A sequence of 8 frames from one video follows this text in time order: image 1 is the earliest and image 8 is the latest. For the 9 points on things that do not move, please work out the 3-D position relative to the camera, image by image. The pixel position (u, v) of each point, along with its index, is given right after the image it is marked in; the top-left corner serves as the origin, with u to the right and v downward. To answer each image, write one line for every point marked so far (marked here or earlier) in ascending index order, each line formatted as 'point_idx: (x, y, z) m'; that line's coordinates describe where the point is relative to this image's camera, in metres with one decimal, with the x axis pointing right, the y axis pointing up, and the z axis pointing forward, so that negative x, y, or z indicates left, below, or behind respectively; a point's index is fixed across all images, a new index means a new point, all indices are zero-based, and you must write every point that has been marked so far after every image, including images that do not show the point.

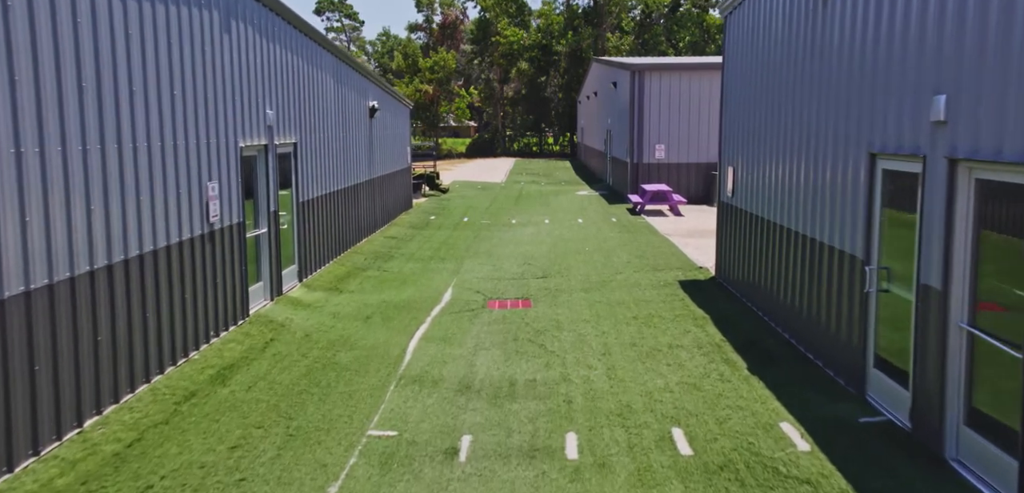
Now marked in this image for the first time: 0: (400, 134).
0: (-2.7, +2.6, +16.8) m
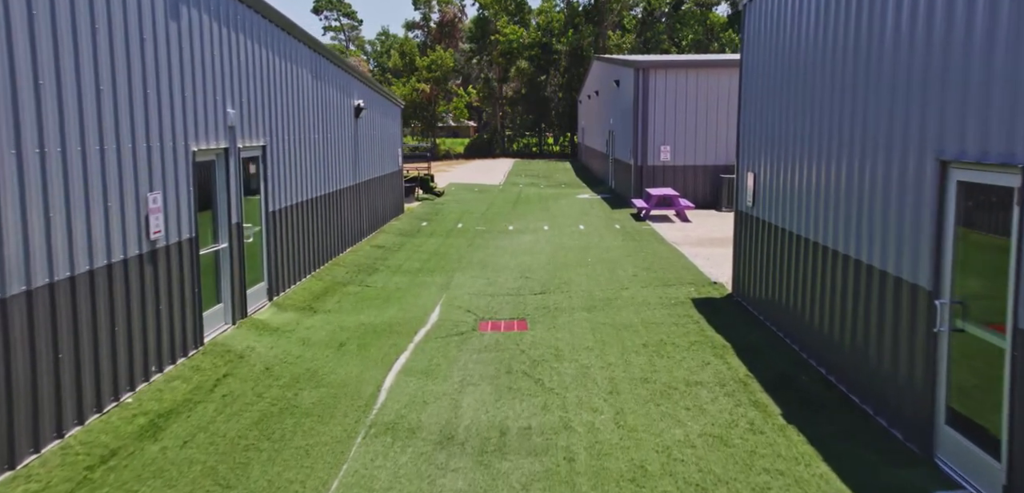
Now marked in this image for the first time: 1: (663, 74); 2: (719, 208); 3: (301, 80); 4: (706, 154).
0: (-2.7, +2.4, +15.9) m
1: (+3.6, +4.2, +17.1) m
2: (+5.0, +0.9, +17.1) m
3: (-2.8, +2.2, +9.5) m
4: (+4.7, +2.3, +17.4) m
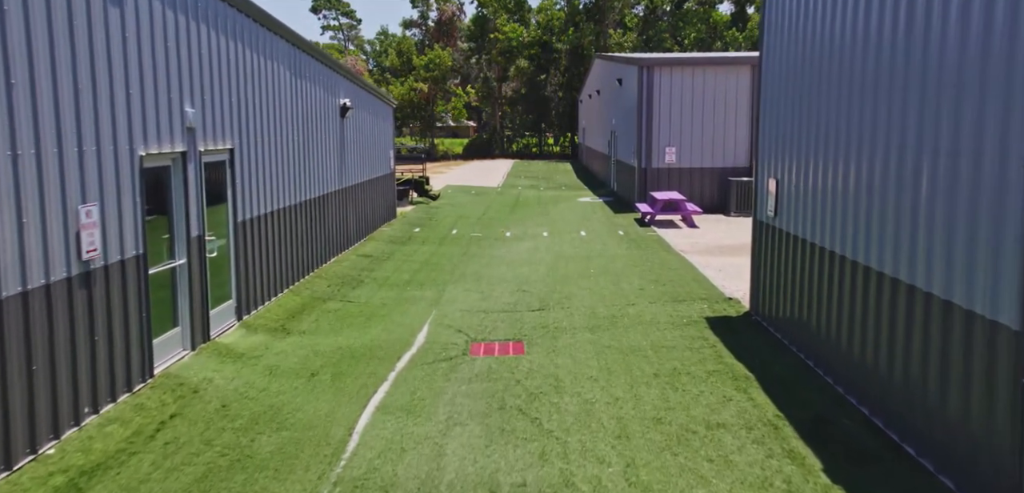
0: (-2.8, +2.3, +15.1) m
1: (+3.6, +4.0, +16.3) m
2: (+4.9, +0.8, +16.3) m
3: (-2.8, +2.1, +8.7) m
4: (+4.7, +2.1, +16.7) m
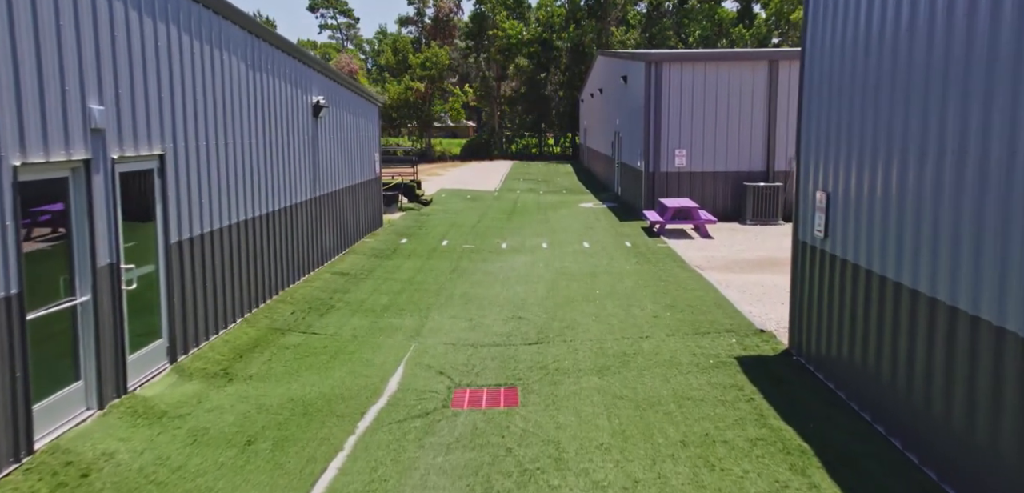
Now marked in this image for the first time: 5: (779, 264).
0: (-2.8, +2.1, +13.9) m
1: (+3.5, +3.8, +15.1) m
2: (+4.9, +0.6, +15.0) m
3: (-2.9, +1.9, +7.4) m
4: (+4.6, +1.9, +15.4) m
5: (+4.2, -0.3, +11.0) m
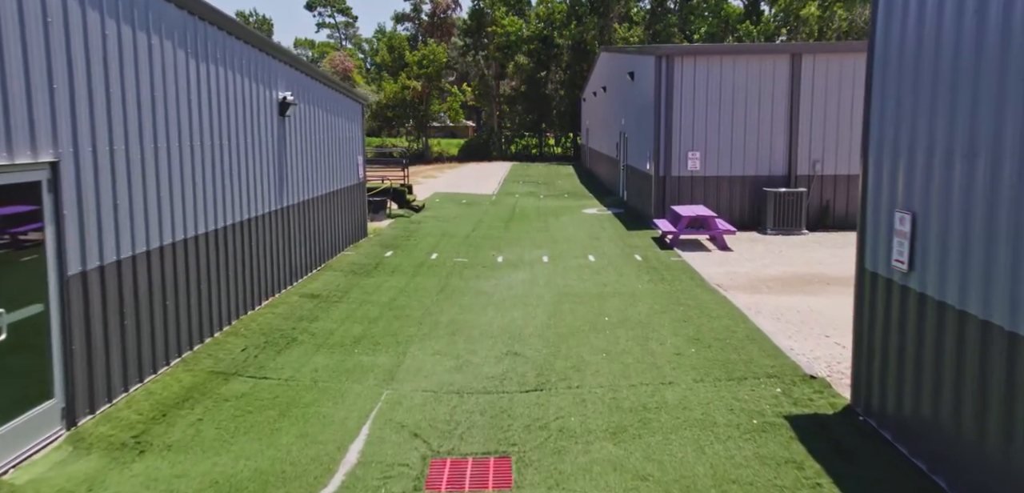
0: (-2.9, +1.9, +12.6) m
1: (+3.5, +3.6, +13.8) m
2: (+4.8, +0.3, +13.7) m
3: (-3.0, +1.6, +6.1) m
4: (+4.6, +1.7, +14.1) m
5: (+4.1, -0.5, +9.8) m
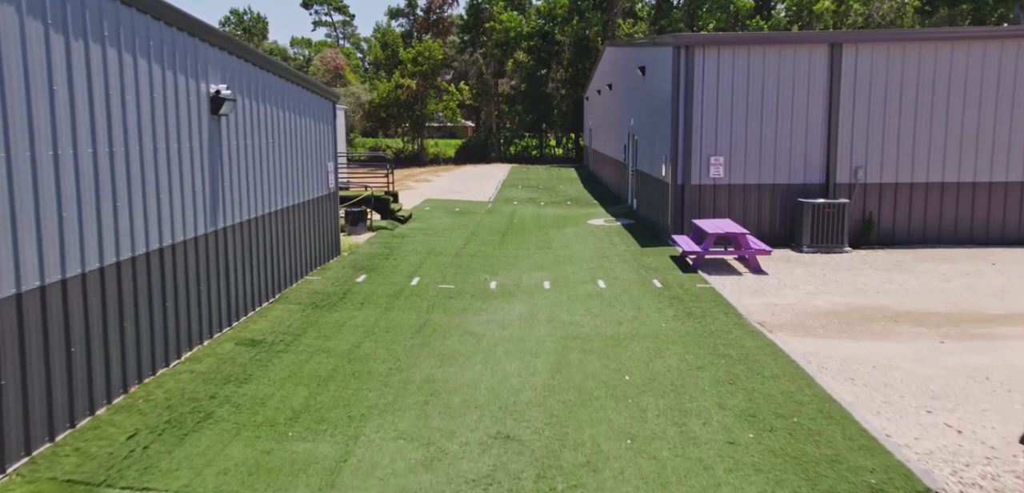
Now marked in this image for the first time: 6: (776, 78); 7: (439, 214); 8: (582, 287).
0: (-3.0, +1.5, +10.7) m
1: (+3.4, +3.2, +12.0) m
2: (+4.8, 0.0, +11.9) m
3: (-3.0, +1.3, +4.3) m
4: (+4.5, +1.3, +12.3) m
5: (+4.0, -0.8, +7.9) m
6: (+4.5, +2.8, +11.9) m
7: (-1.7, +0.8, +16.8) m
8: (+0.9, -0.5, +9.6) m
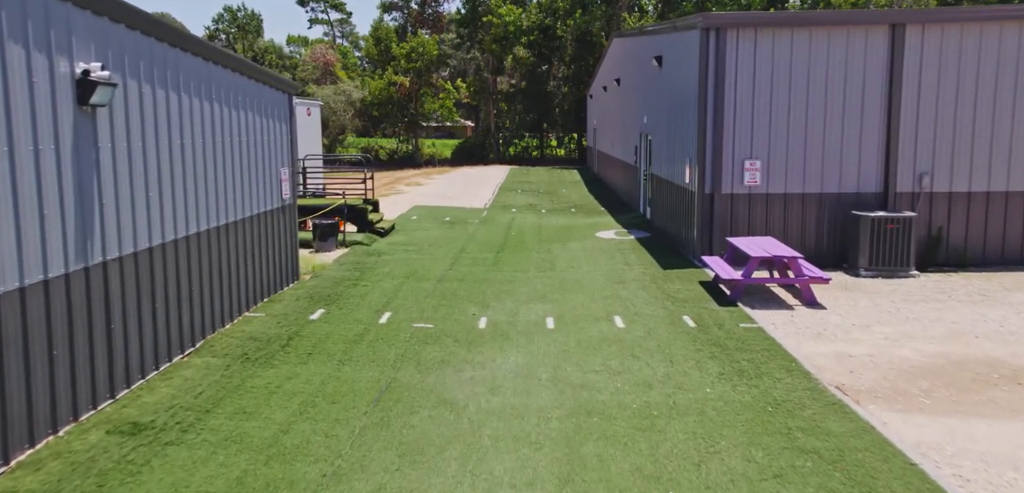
0: (-3.0, +1.2, +8.7) m
1: (+3.3, +2.9, +9.9) m
2: (+4.7, -0.3, +9.9) m
3: (-3.1, +1.0, +2.3) m
4: (+4.5, +1.0, +10.2) m
5: (+4.0, -1.1, +5.9) m
6: (+4.4, +2.5, +9.9) m
7: (-1.8, +0.5, +14.8) m
8: (+0.9, -0.8, +7.6) m
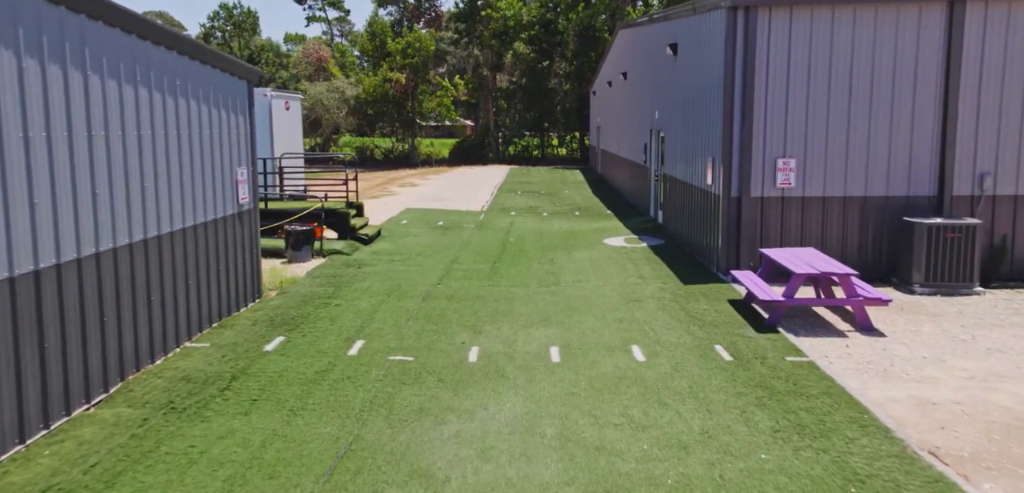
0: (-3.0, +1.1, +7.4) m
1: (+3.3, +2.8, +8.6) m
2: (+4.7, -0.4, +8.5) m
3: (-3.1, +0.9, +0.9) m
4: (+4.4, +0.9, +8.9) m
5: (+4.0, -1.3, +4.5) m
6: (+4.4, +2.4, +8.5) m
7: (-1.8, +0.3, +13.5) m
8: (+0.9, -1.0, +6.2) m
